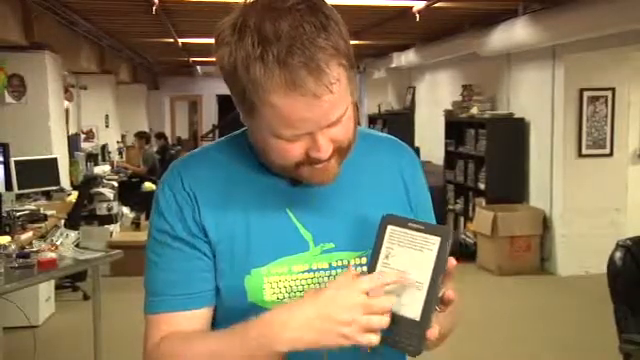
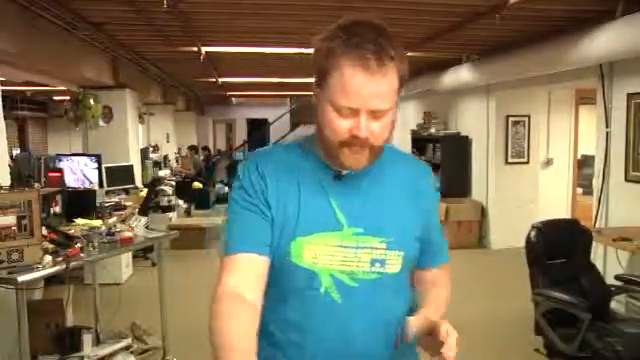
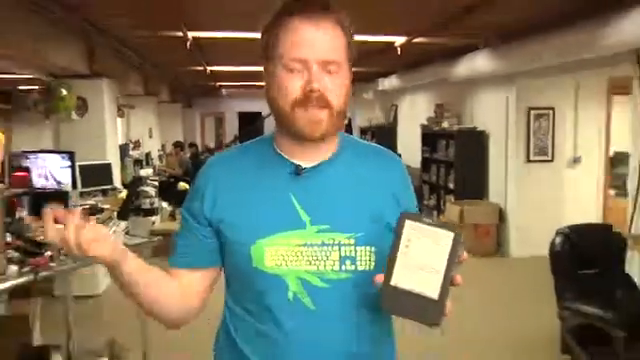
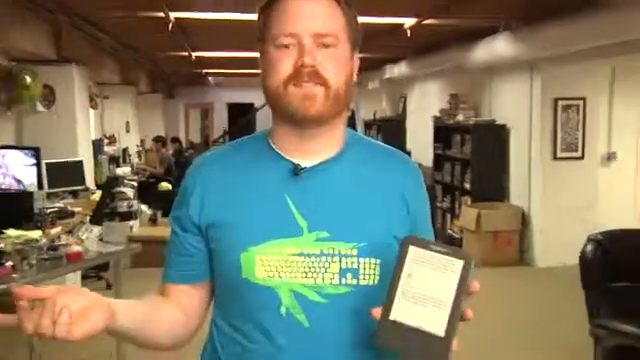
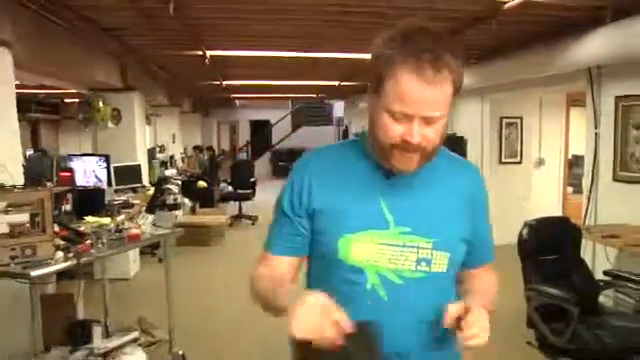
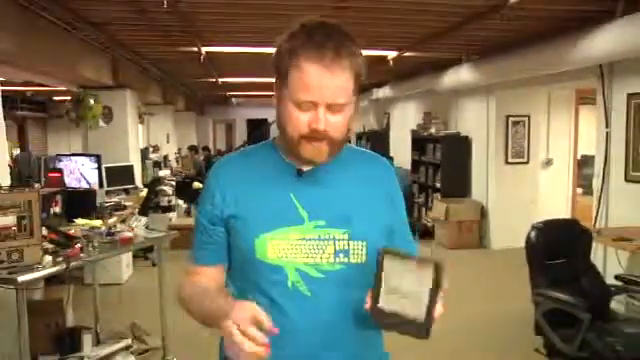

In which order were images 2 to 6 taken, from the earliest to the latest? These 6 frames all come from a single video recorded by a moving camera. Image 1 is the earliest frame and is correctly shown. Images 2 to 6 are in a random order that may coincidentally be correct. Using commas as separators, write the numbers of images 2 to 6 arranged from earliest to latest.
4, 3, 6, 2, 5
